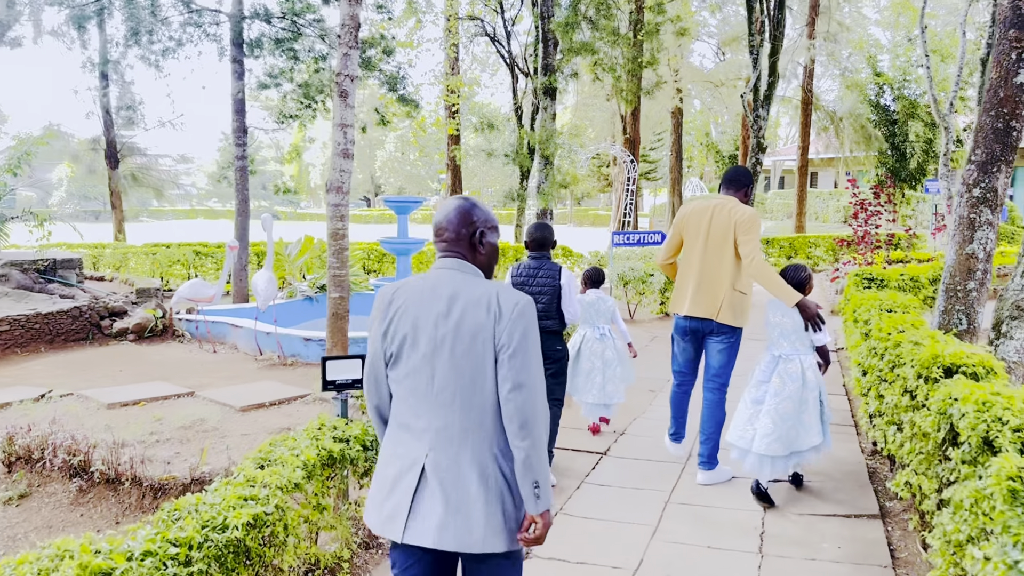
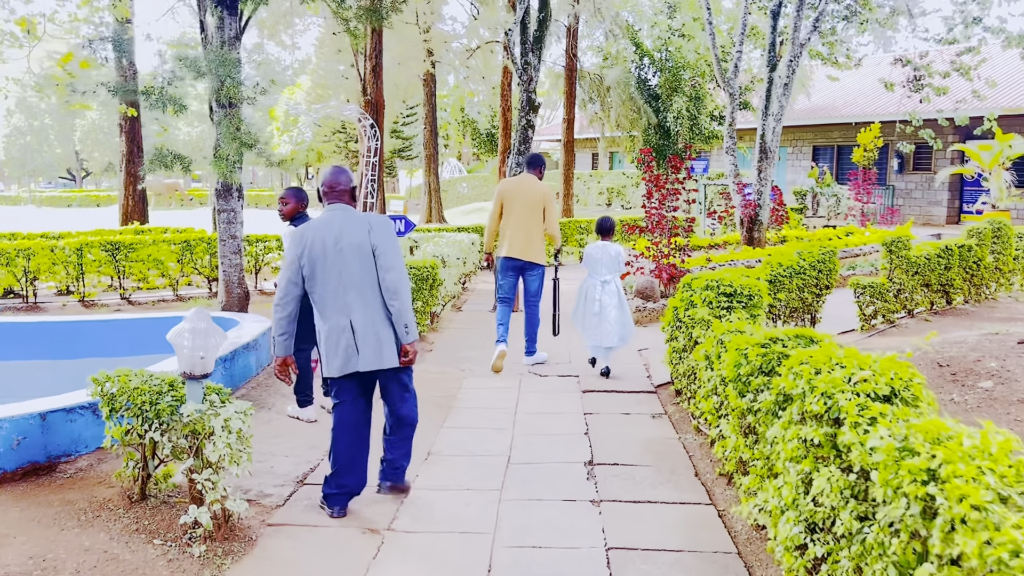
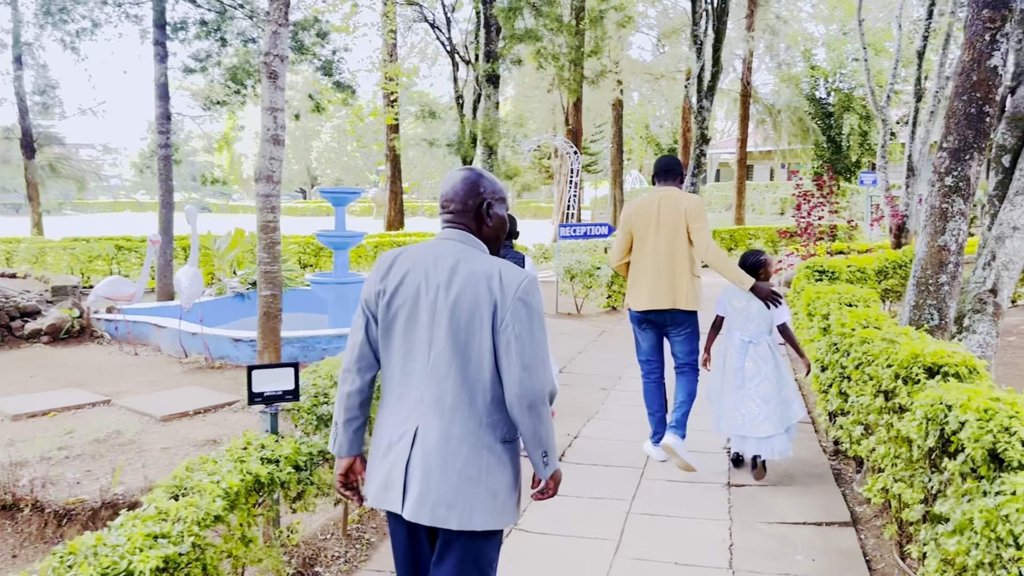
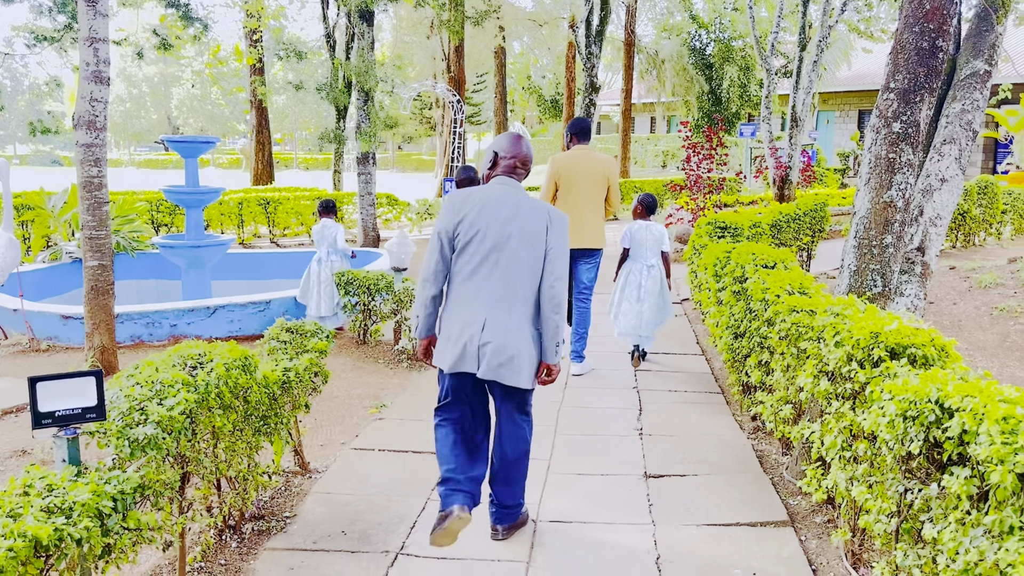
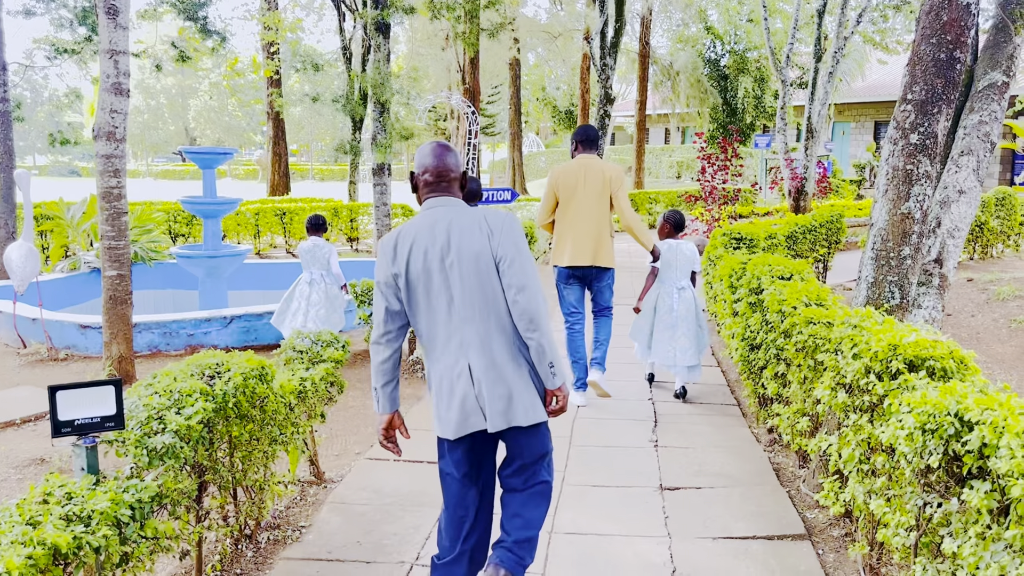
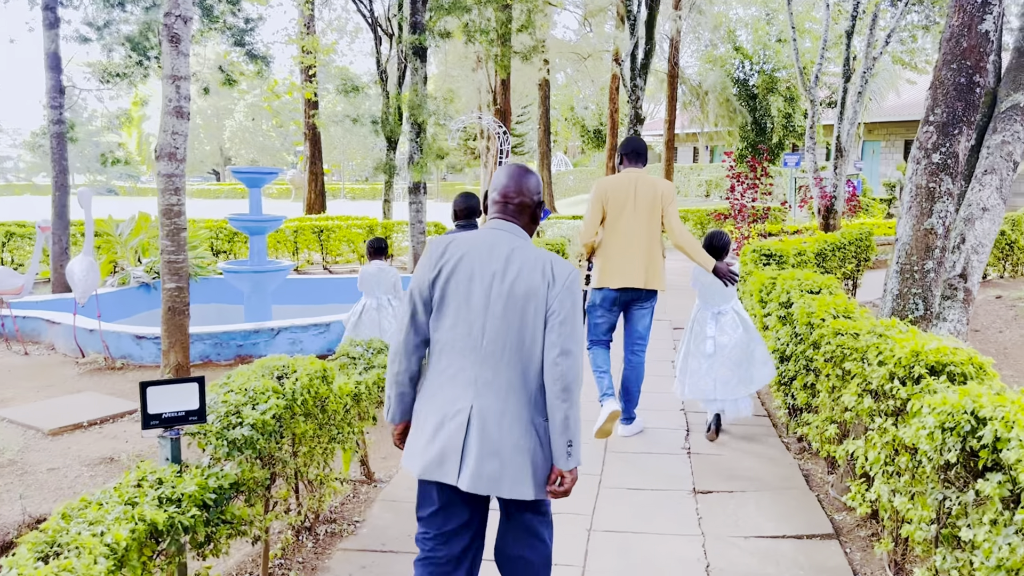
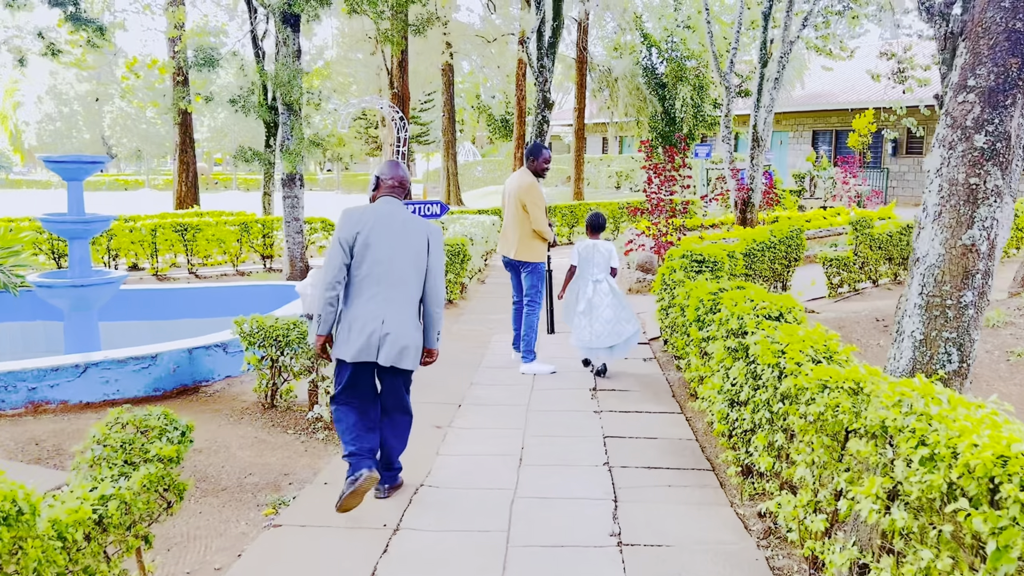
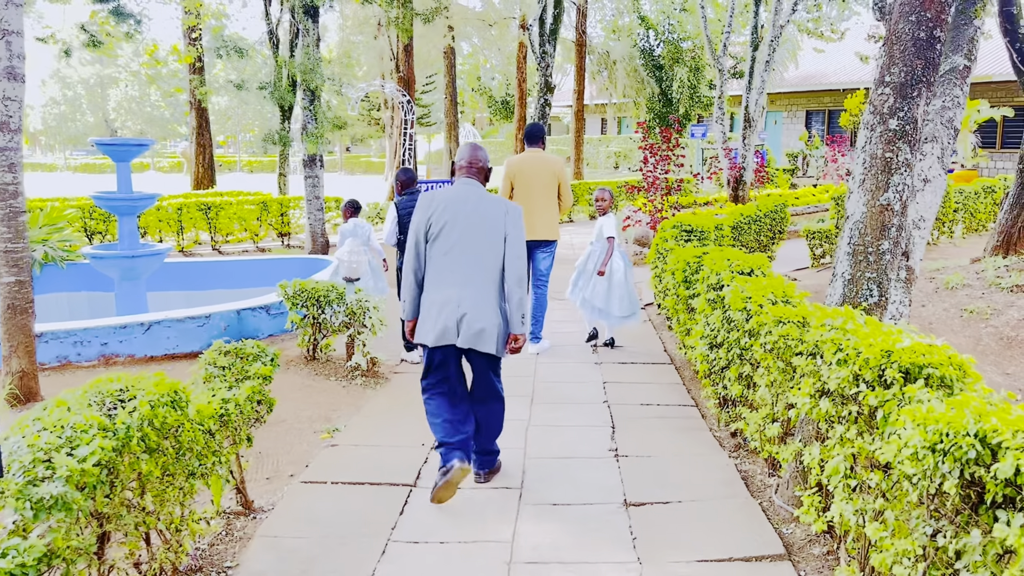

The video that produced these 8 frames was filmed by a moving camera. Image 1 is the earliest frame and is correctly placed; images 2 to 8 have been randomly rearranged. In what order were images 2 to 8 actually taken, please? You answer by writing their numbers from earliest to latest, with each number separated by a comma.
3, 6, 5, 4, 8, 7, 2
